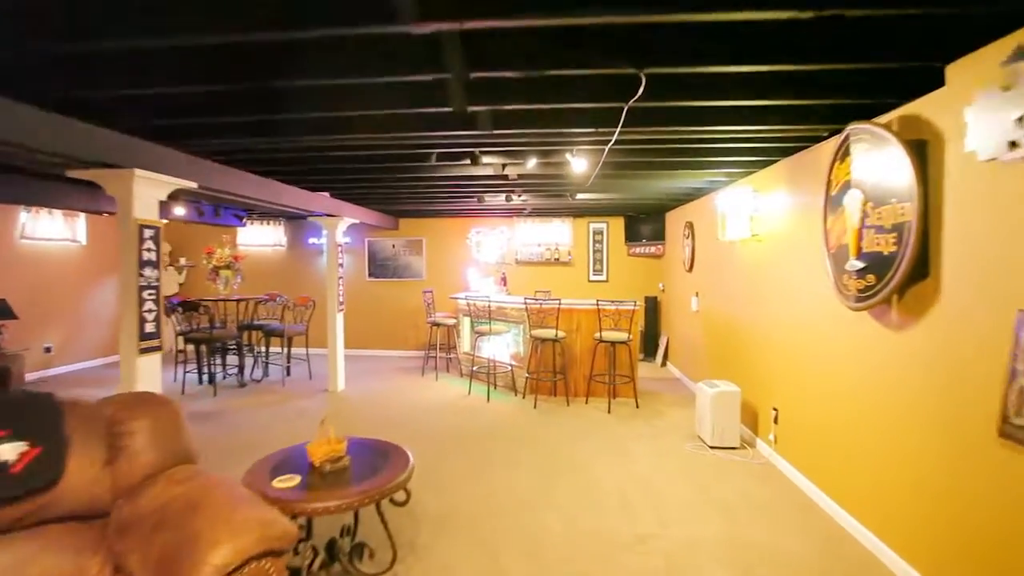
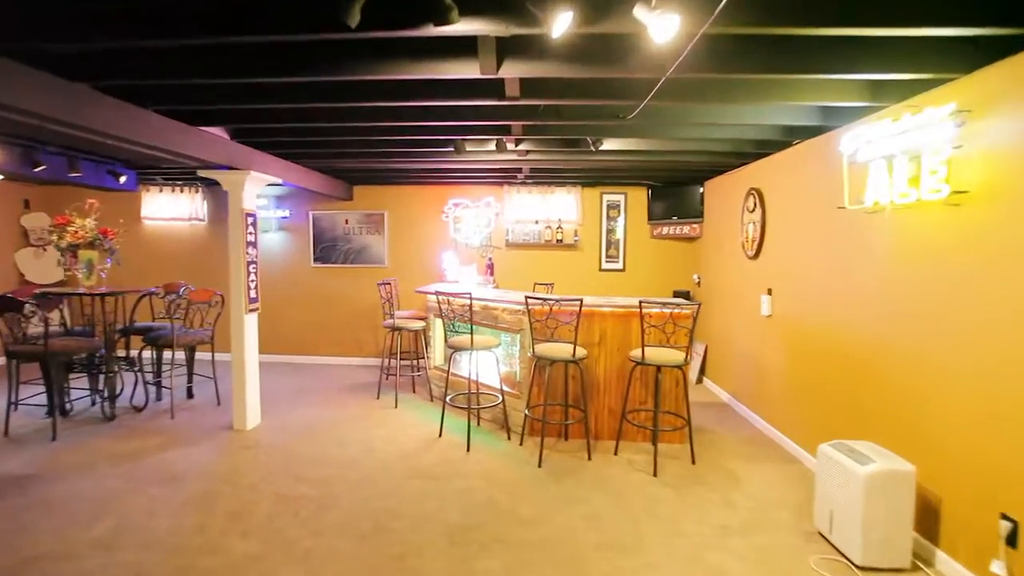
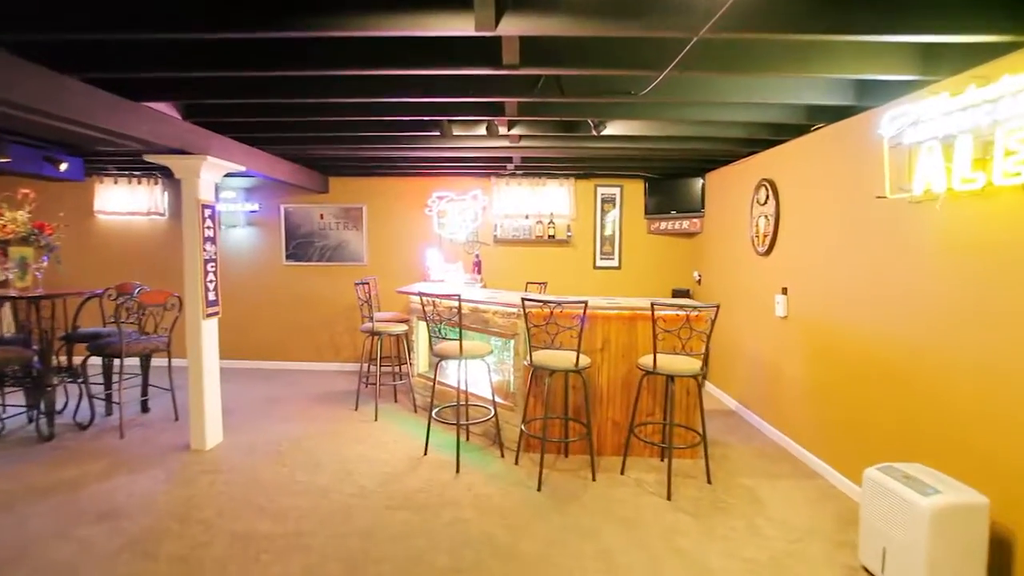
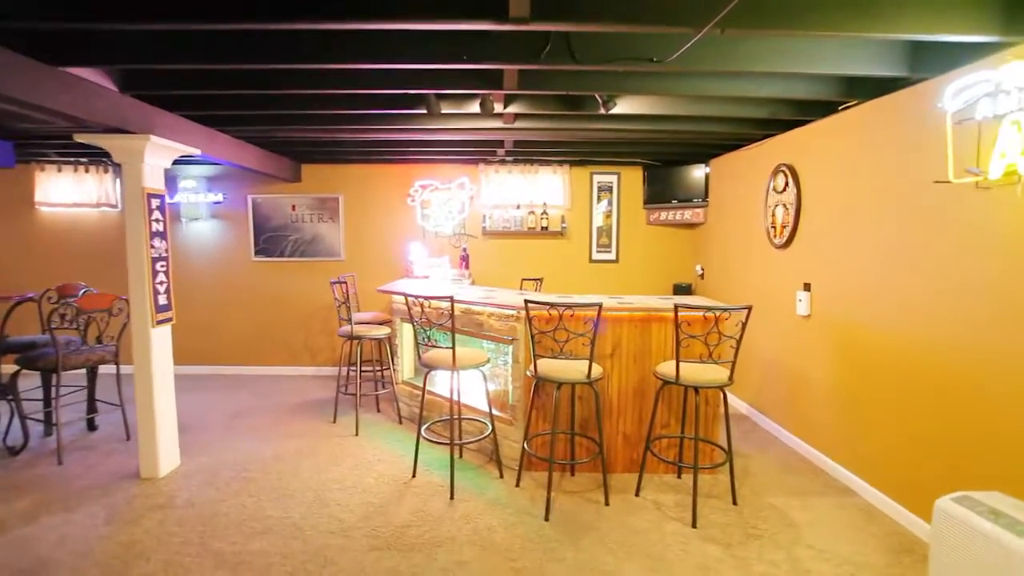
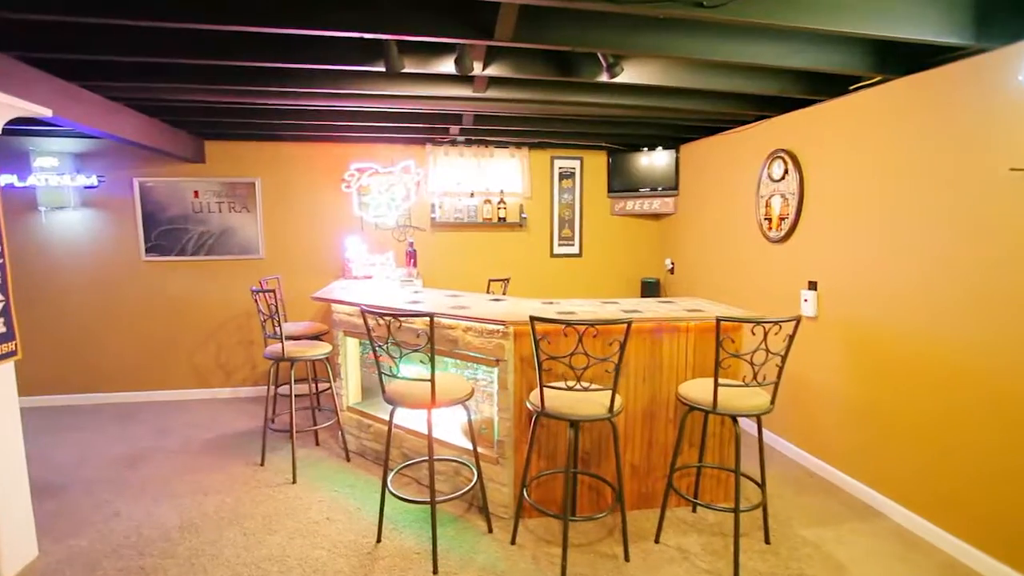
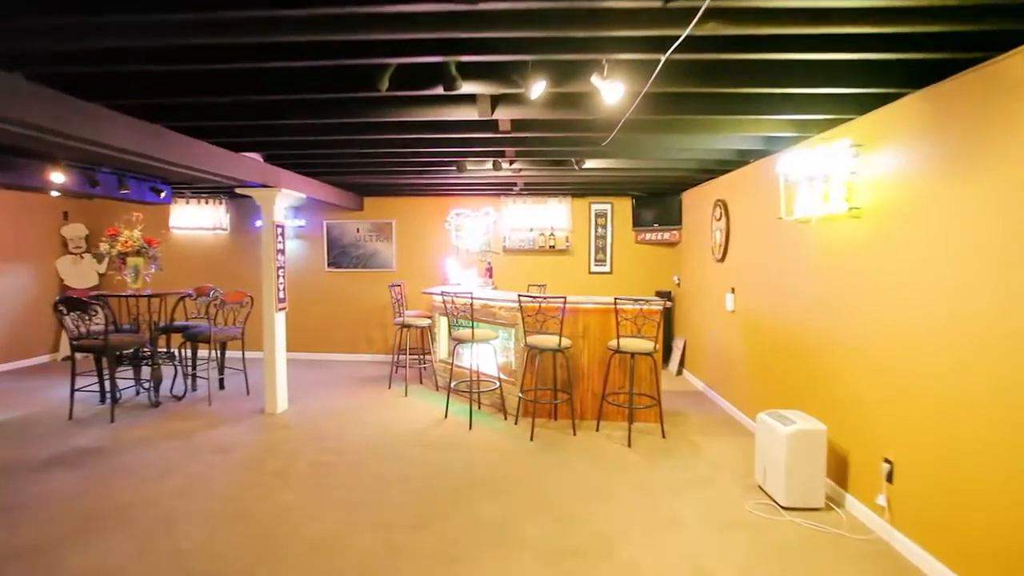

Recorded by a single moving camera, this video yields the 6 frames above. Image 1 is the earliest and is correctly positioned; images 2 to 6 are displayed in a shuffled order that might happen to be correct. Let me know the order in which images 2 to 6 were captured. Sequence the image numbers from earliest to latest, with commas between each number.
6, 2, 3, 4, 5
